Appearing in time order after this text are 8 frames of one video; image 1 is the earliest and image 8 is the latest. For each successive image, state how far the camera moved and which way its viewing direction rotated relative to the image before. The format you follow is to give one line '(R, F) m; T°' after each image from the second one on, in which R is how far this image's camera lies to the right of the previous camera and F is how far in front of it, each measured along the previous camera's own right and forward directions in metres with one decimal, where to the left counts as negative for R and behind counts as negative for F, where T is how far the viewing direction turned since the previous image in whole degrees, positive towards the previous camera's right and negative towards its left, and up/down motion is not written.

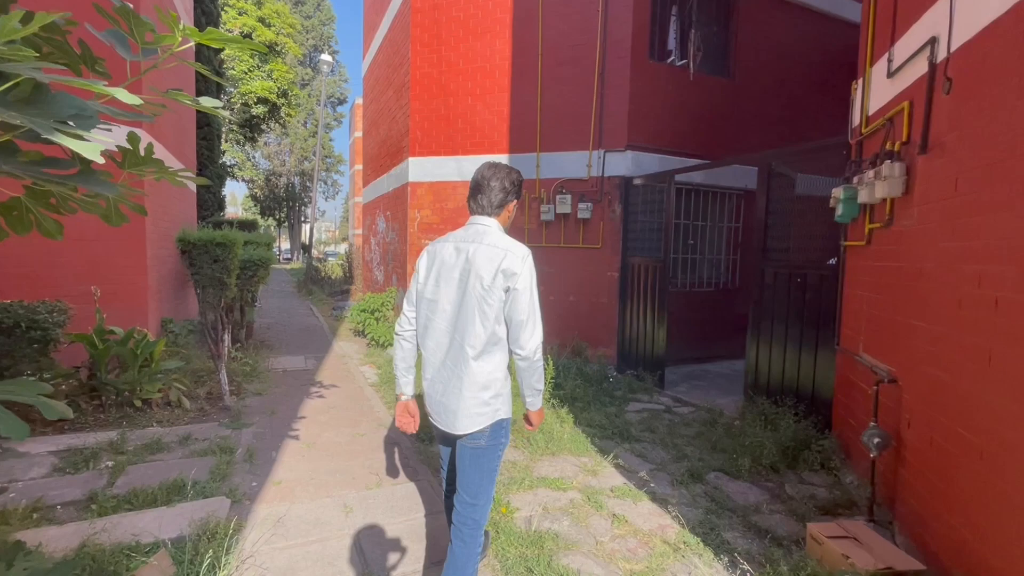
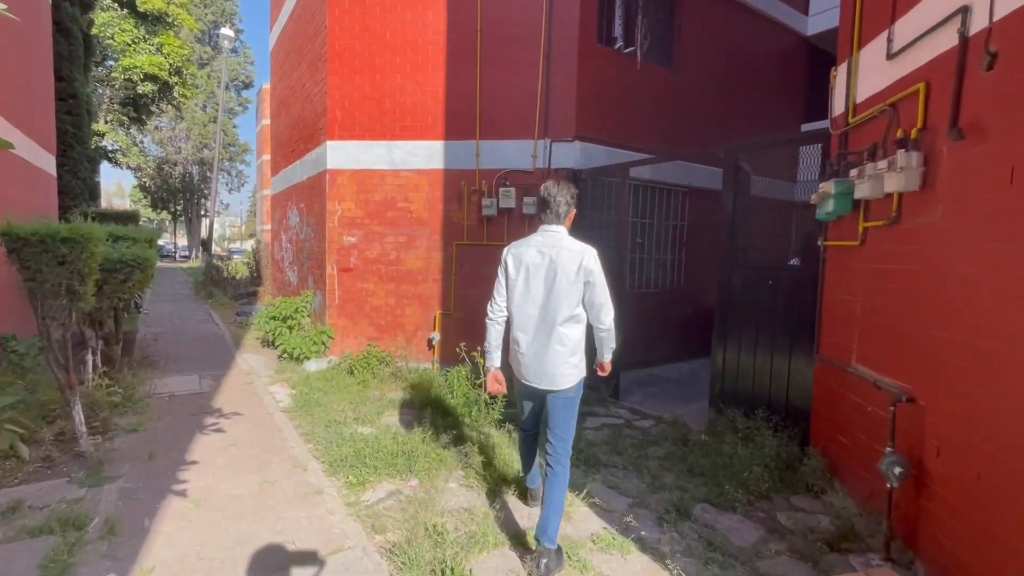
(-0.2, +0.7) m; +9°
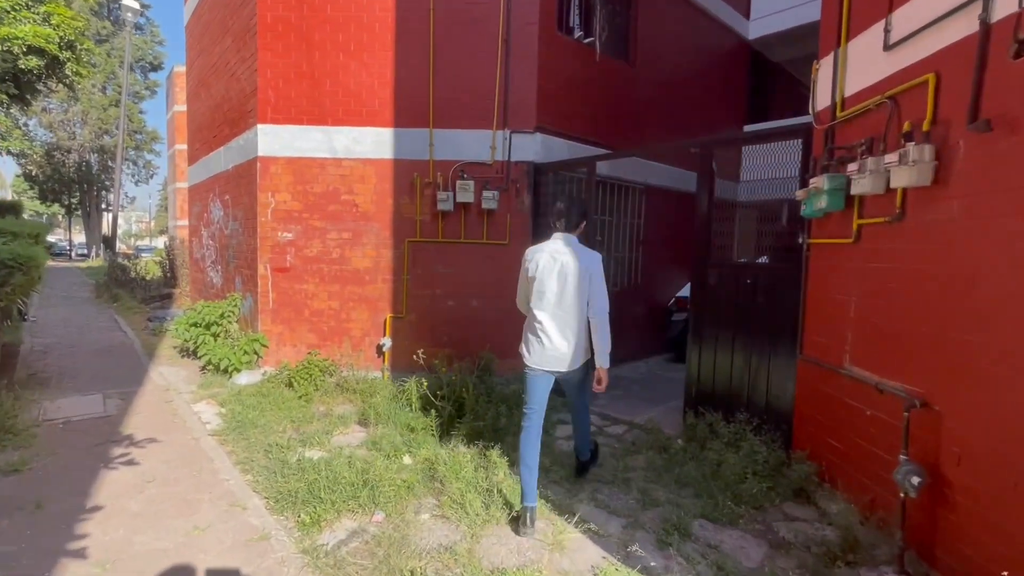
(-0.3, +0.4) m; +7°
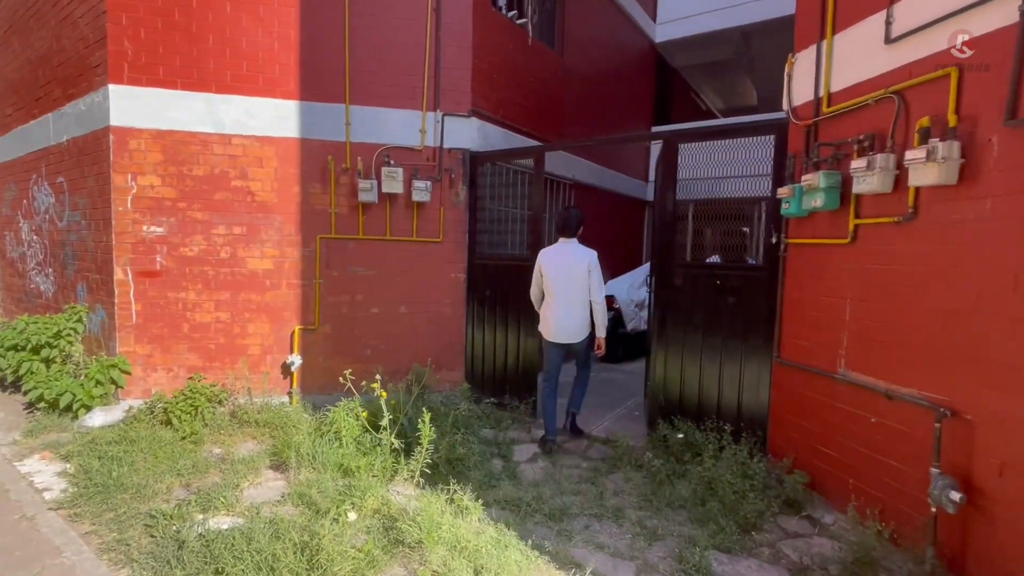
(-0.5, +0.6) m; +13°
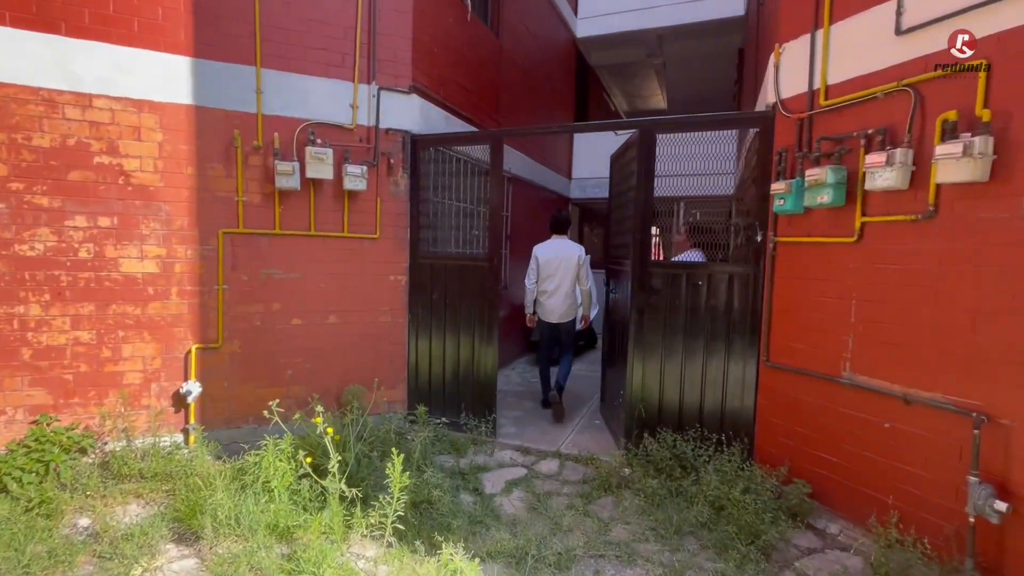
(-0.5, +0.6) m; +12°
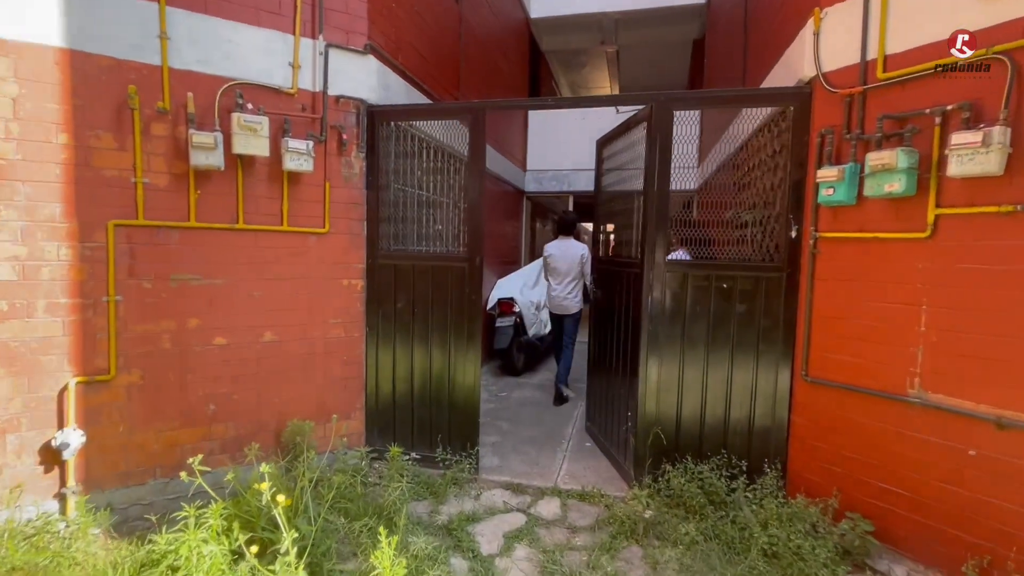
(-0.4, +0.7) m; +8°
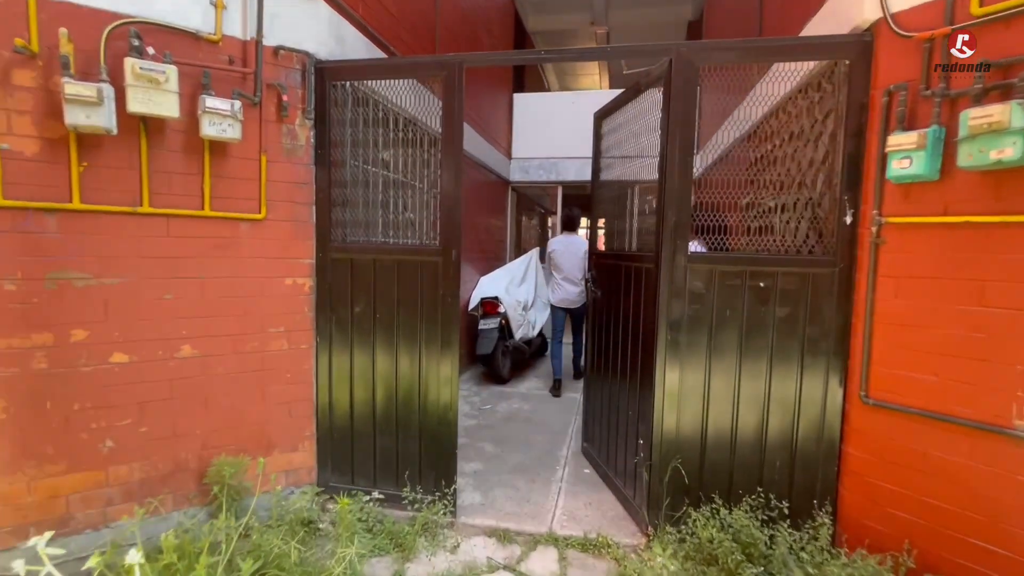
(0.0, +0.6) m; +2°
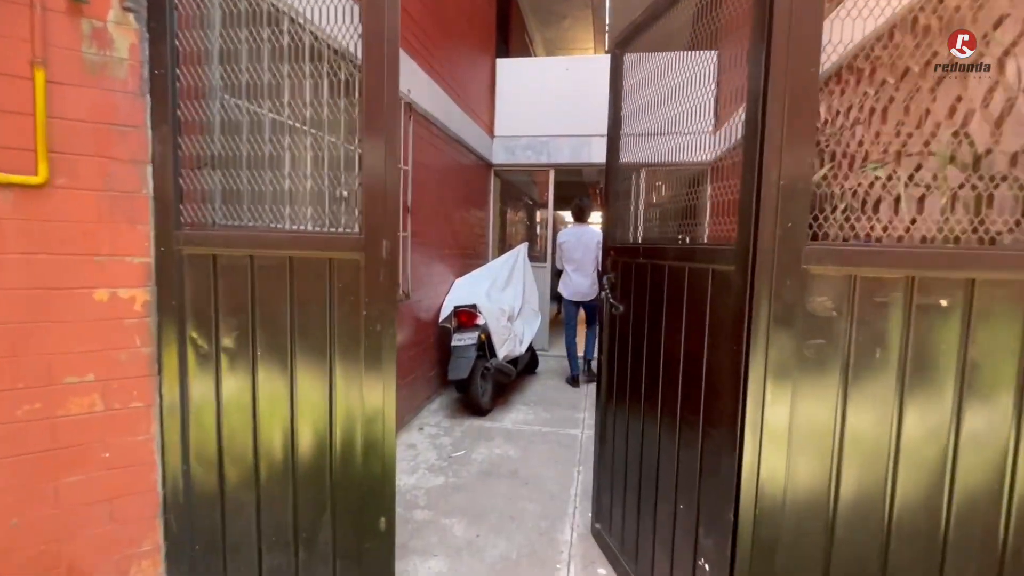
(0.0, +1.1) m; +1°
